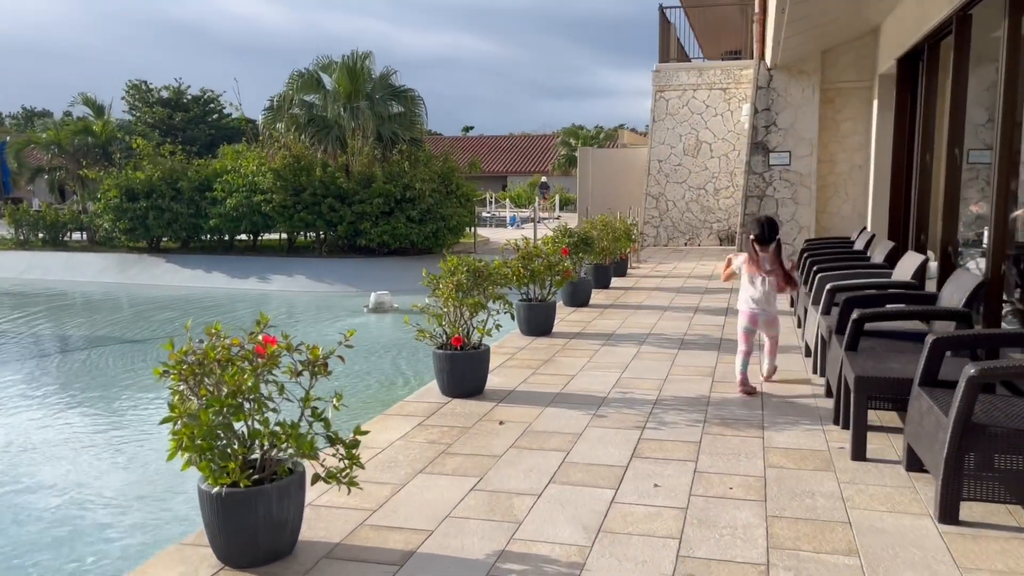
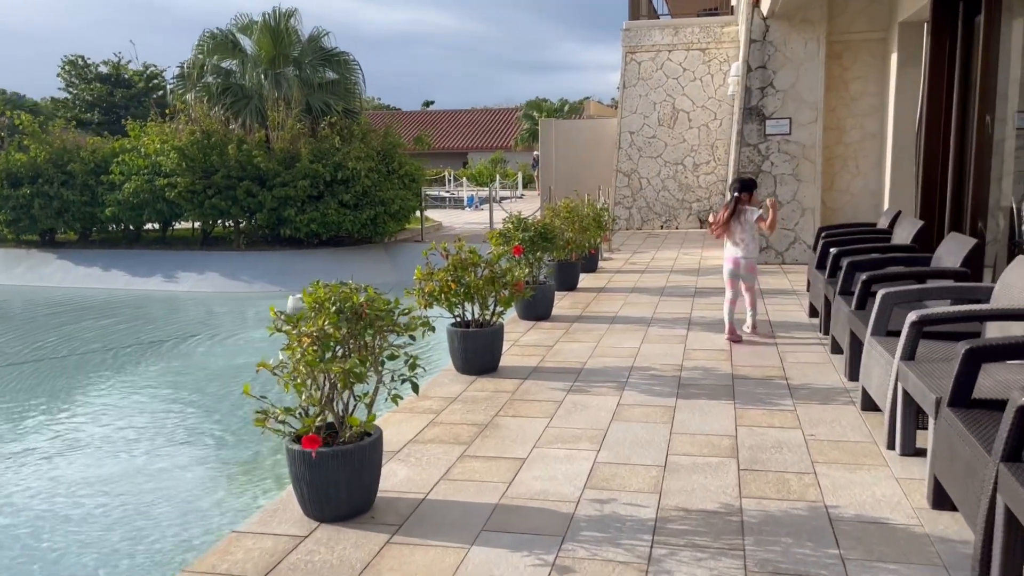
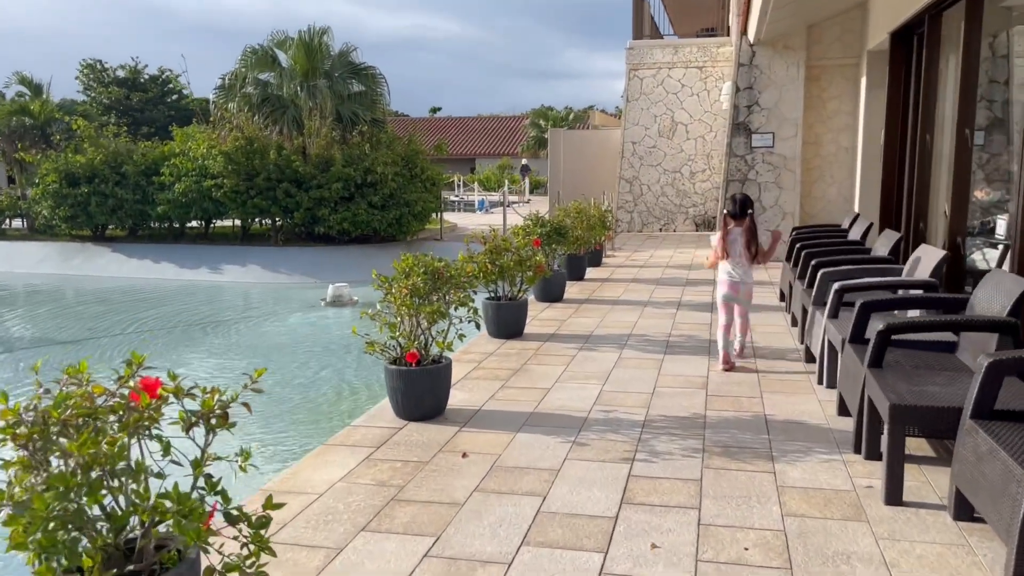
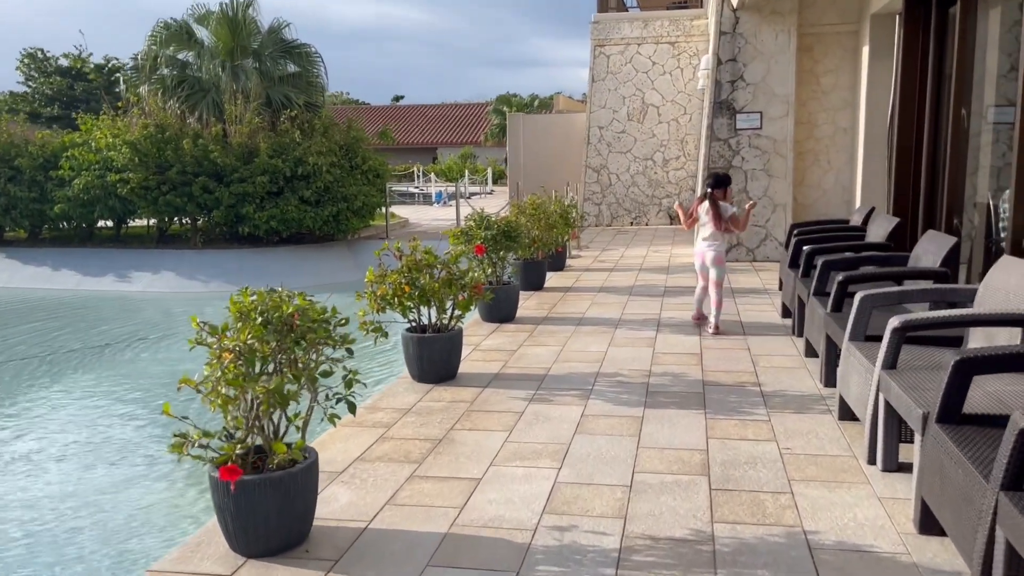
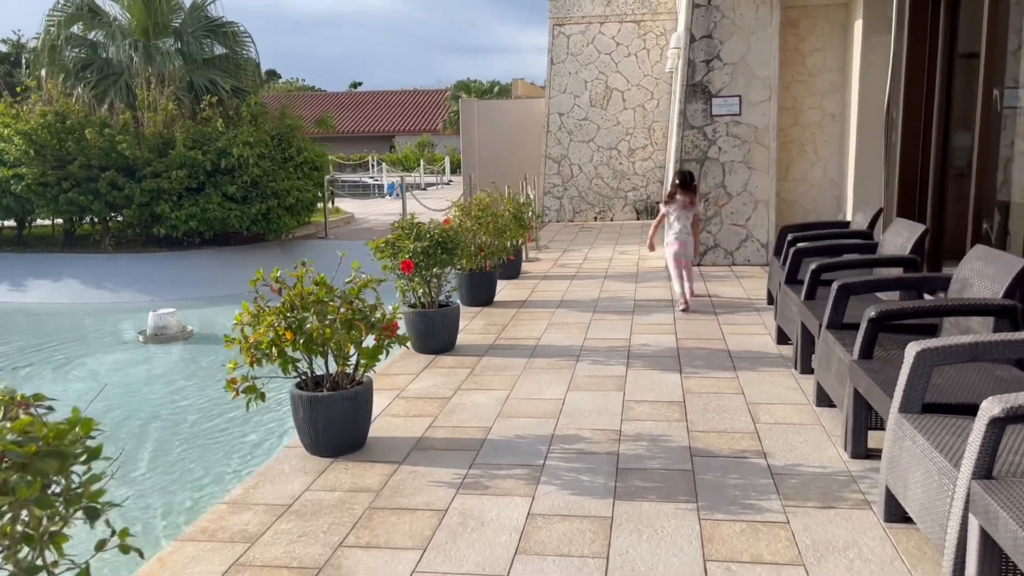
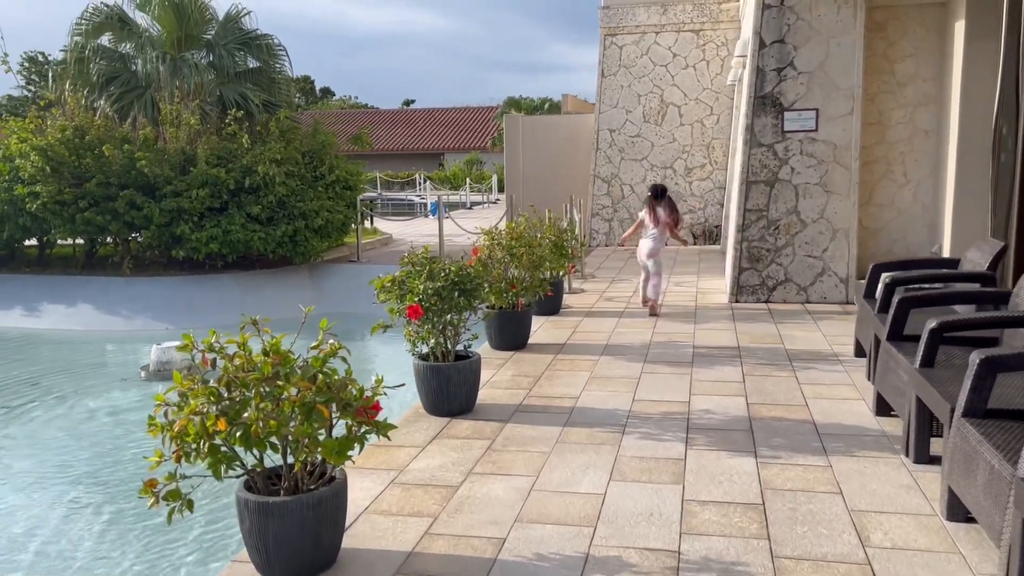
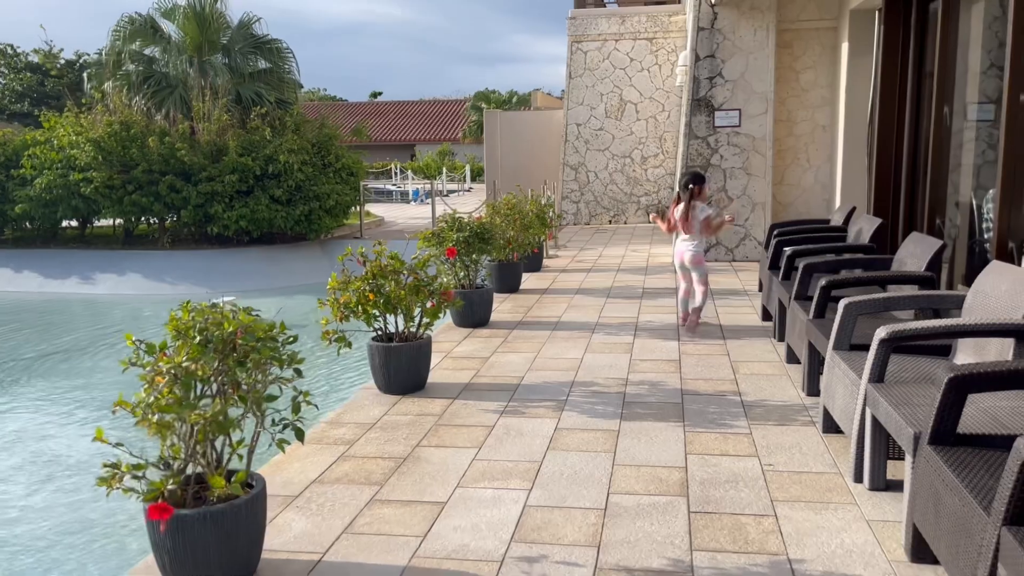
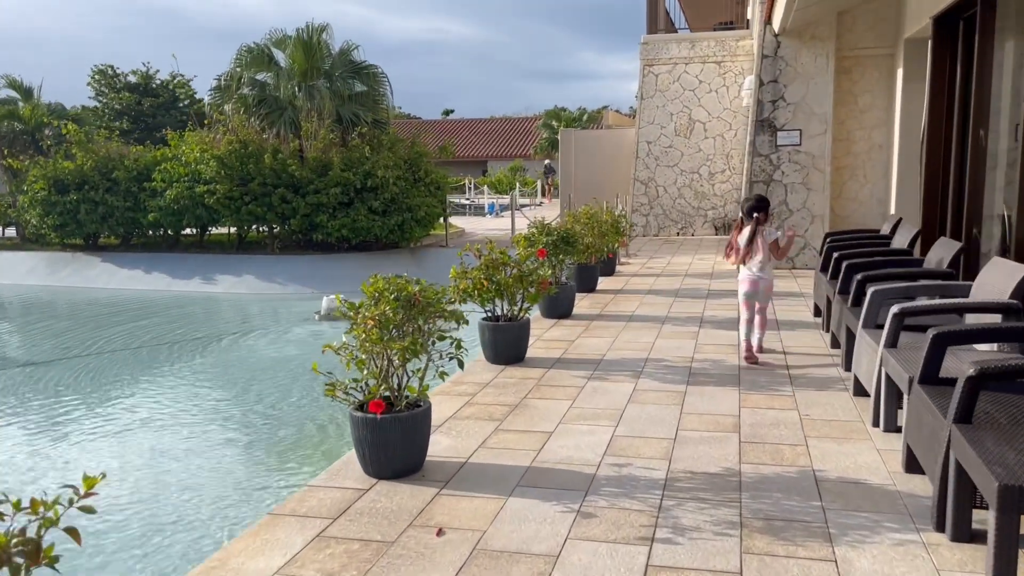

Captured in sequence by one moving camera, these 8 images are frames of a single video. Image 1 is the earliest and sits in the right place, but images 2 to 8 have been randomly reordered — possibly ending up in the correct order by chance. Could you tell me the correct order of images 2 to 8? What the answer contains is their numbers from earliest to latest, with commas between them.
3, 8, 2, 4, 7, 5, 6
